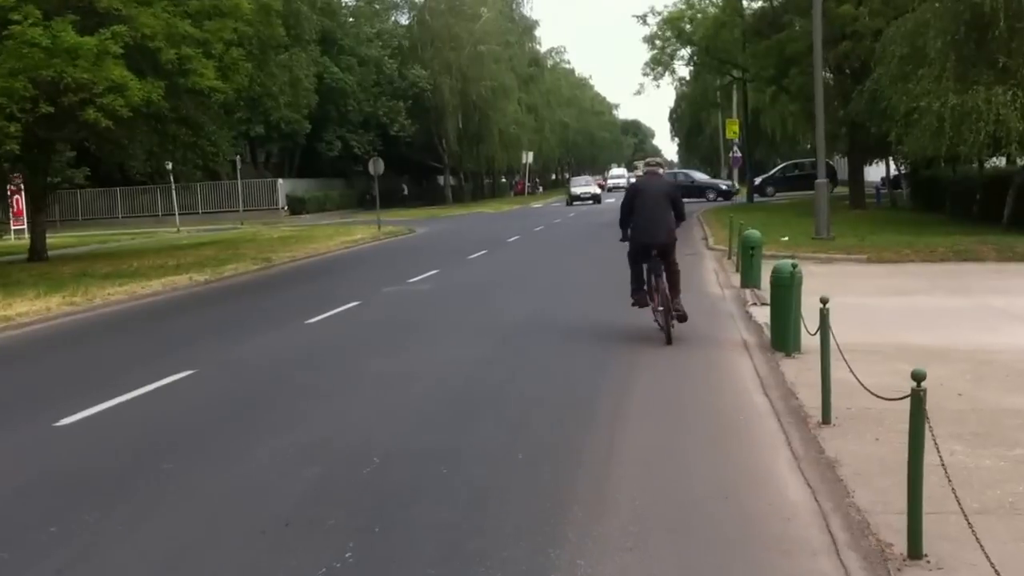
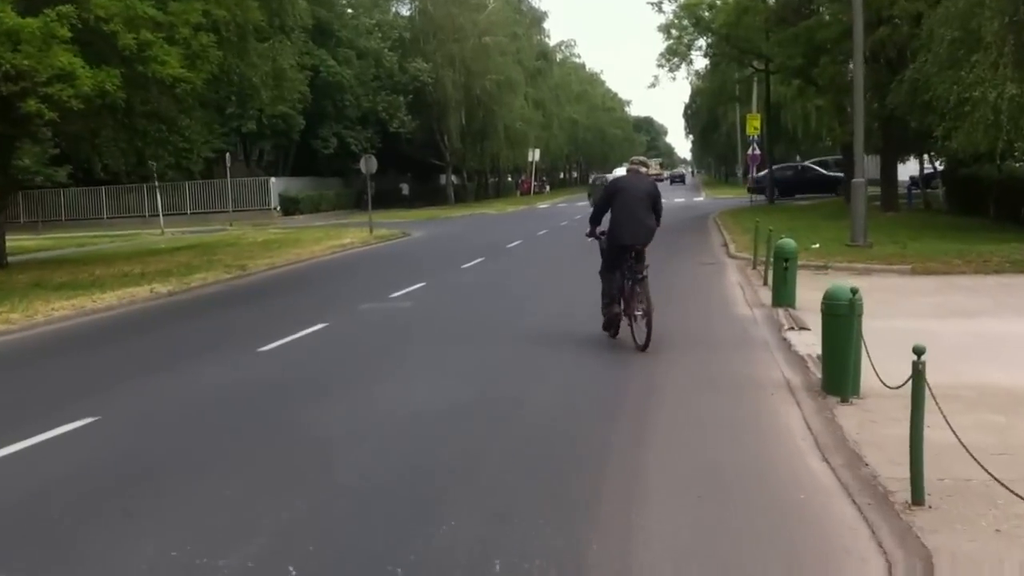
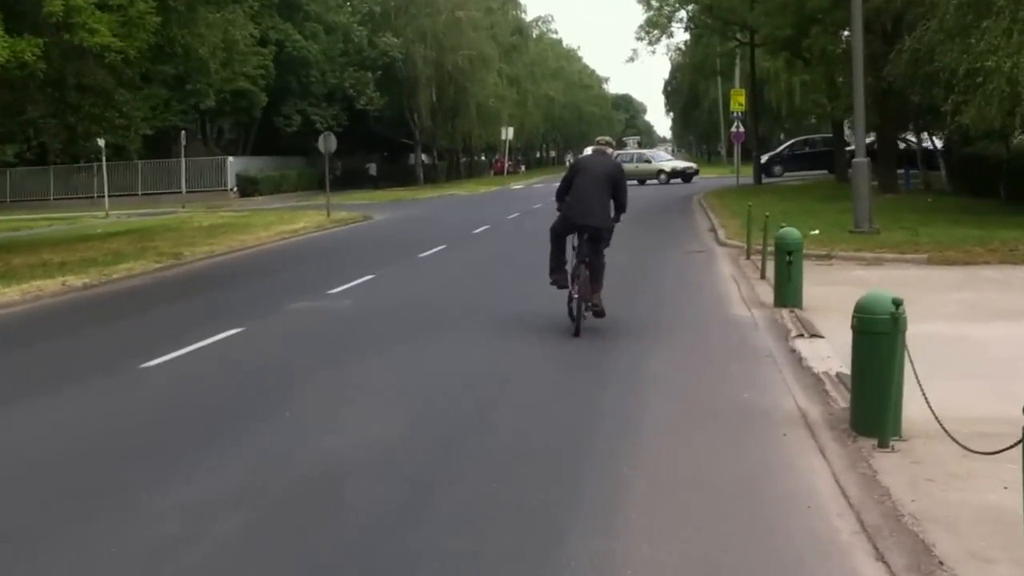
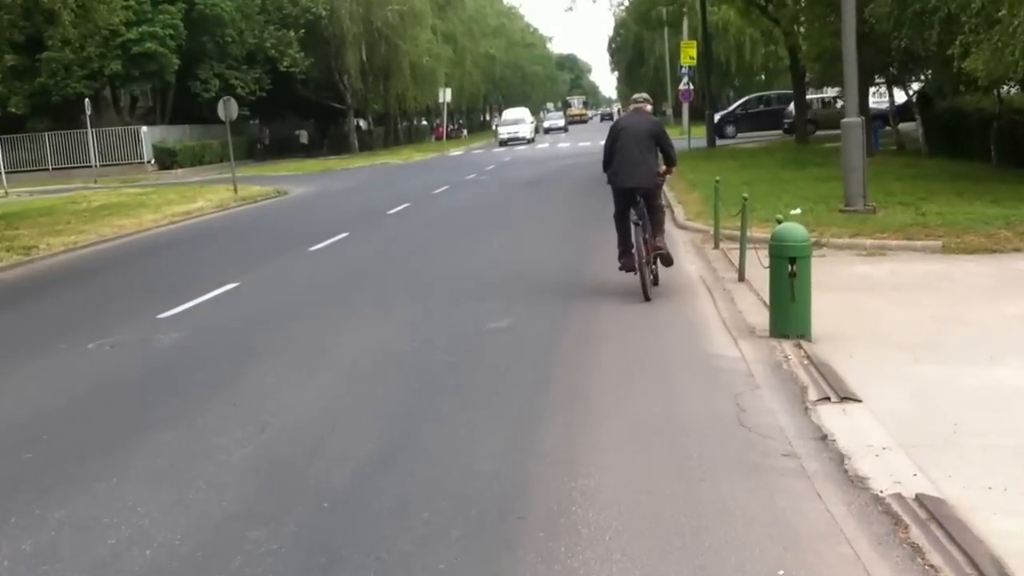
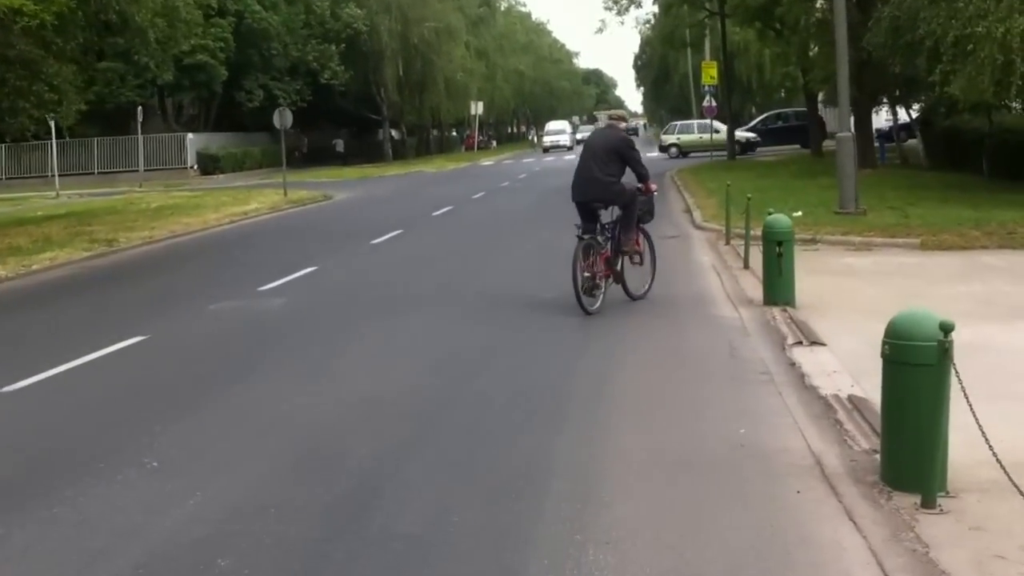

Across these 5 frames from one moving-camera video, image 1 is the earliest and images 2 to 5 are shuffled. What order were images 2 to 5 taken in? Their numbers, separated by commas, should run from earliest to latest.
2, 3, 5, 4
